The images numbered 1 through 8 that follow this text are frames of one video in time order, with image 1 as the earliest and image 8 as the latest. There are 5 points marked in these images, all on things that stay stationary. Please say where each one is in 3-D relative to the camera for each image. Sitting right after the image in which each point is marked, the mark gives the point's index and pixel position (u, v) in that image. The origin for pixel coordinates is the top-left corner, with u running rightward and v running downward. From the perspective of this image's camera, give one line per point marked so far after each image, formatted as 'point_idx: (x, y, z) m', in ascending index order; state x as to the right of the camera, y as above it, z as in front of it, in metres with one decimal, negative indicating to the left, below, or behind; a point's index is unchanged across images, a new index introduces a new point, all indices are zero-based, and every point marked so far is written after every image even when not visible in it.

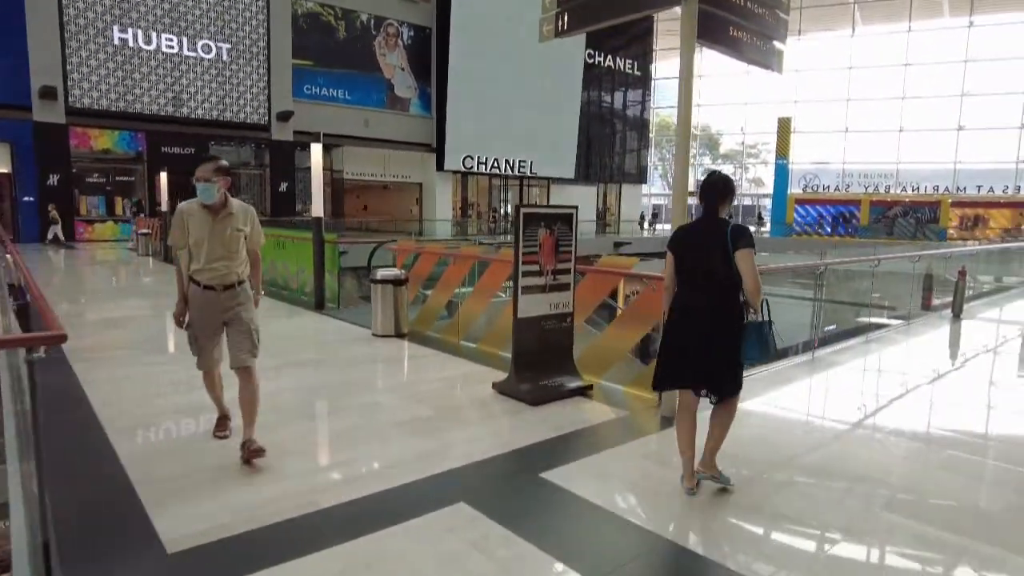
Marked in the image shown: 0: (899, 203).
0: (+10.3, +2.3, +17.8) m
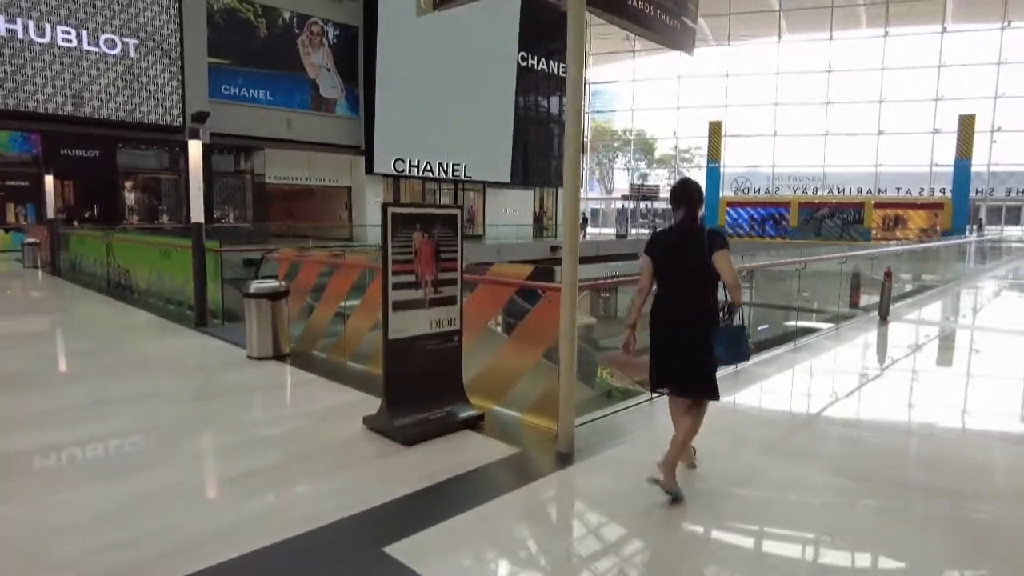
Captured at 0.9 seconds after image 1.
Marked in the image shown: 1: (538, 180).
0: (+8.6, +2.3, +18.4) m
1: (+0.7, +3.2, +19.4) m
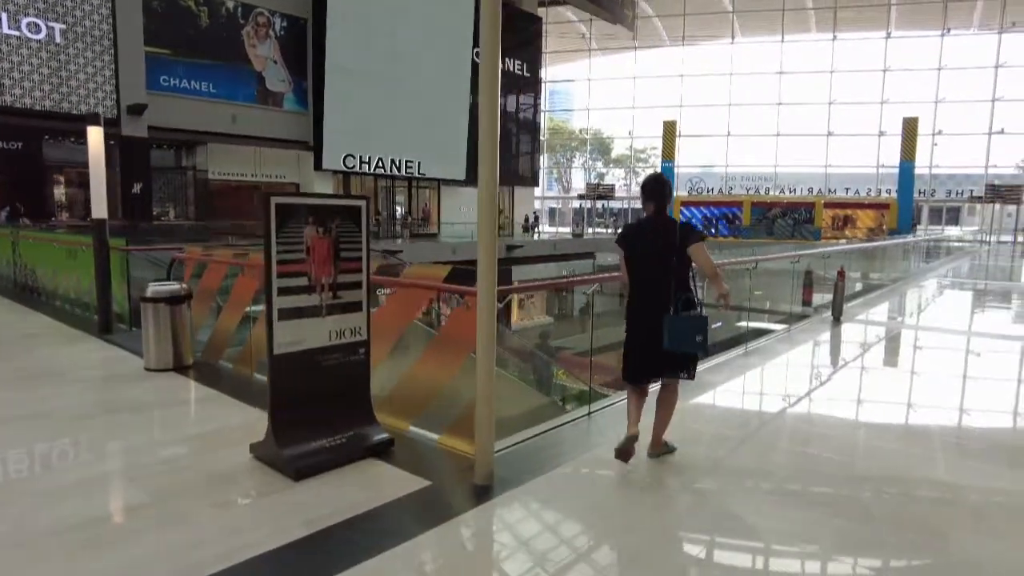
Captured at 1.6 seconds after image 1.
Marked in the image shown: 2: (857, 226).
0: (+7.4, +2.4, +18.7) m
1: (-0.6, +3.2, +19.3) m
2: (+9.4, +1.7, +18.1) m
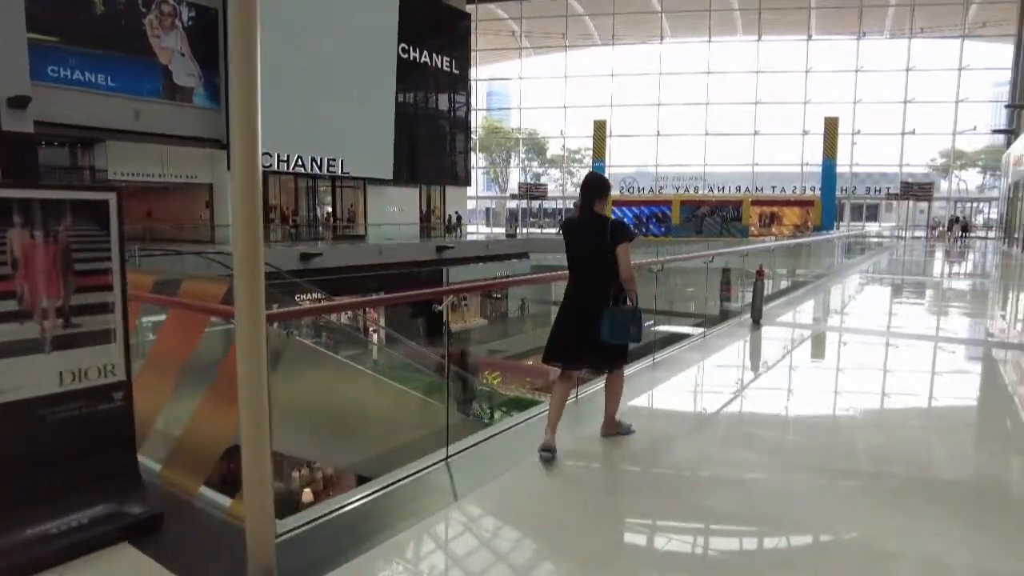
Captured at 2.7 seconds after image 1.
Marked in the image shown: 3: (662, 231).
0: (+5.5, +2.5, +19.0) m
1: (-2.5, +3.1, +18.9) m
2: (+7.6, +1.8, +18.6) m
3: (+4.4, +1.7, +19.6) m
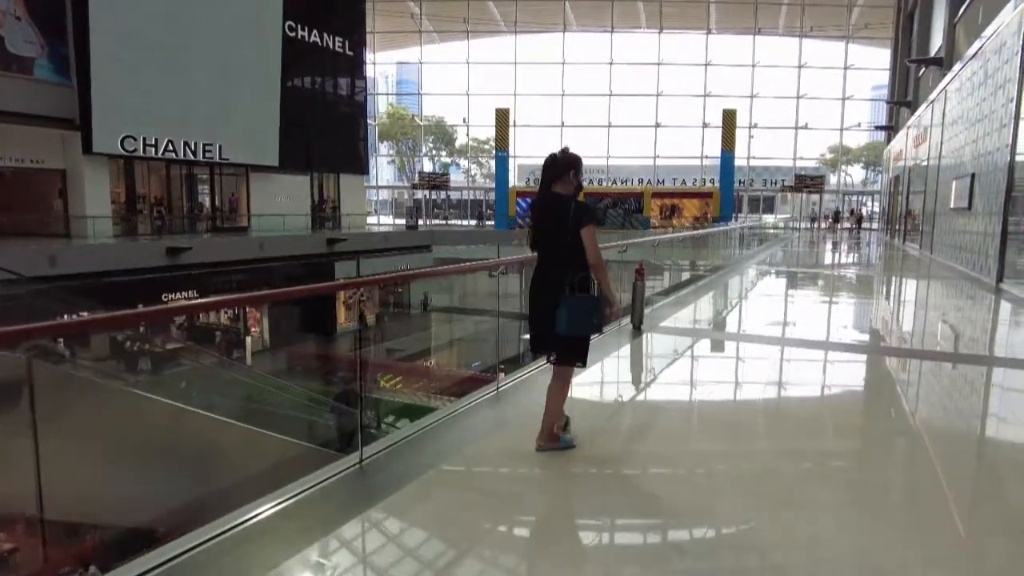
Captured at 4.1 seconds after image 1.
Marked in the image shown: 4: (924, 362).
0: (+2.8, +2.7, +19.1) m
1: (-5.1, +3.3, +17.9) m
2: (+4.9, +2.1, +18.9) m
3: (+1.7, +1.9, +19.6) m
4: (+2.9, -0.5, +4.7) m
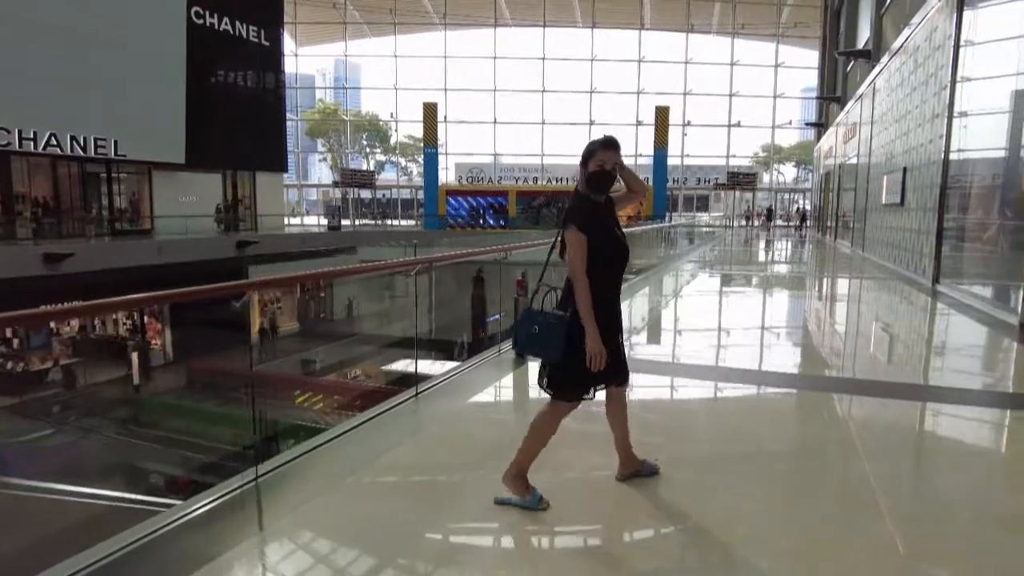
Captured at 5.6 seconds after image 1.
0: (+1.0, +2.7, +18.8) m
1: (-6.8, +3.1, +16.9) m
2: (+3.1, +2.1, +18.8) m
3: (-0.2, +1.9, +19.1) m
4: (+2.3, -0.5, +4.4) m
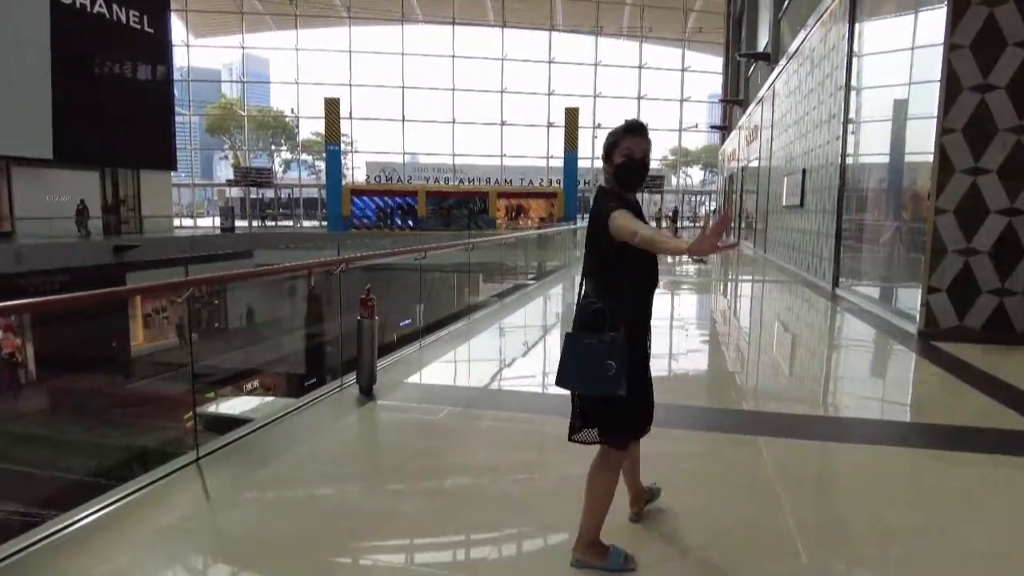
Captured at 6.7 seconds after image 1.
0: (-1.4, +2.6, +18.4) m
1: (-9.0, +3.0, +15.6) m
2: (+0.7, +2.0, +18.7) m
3: (-2.6, +1.8, +18.7) m
4: (+1.6, -0.5, +4.3) m
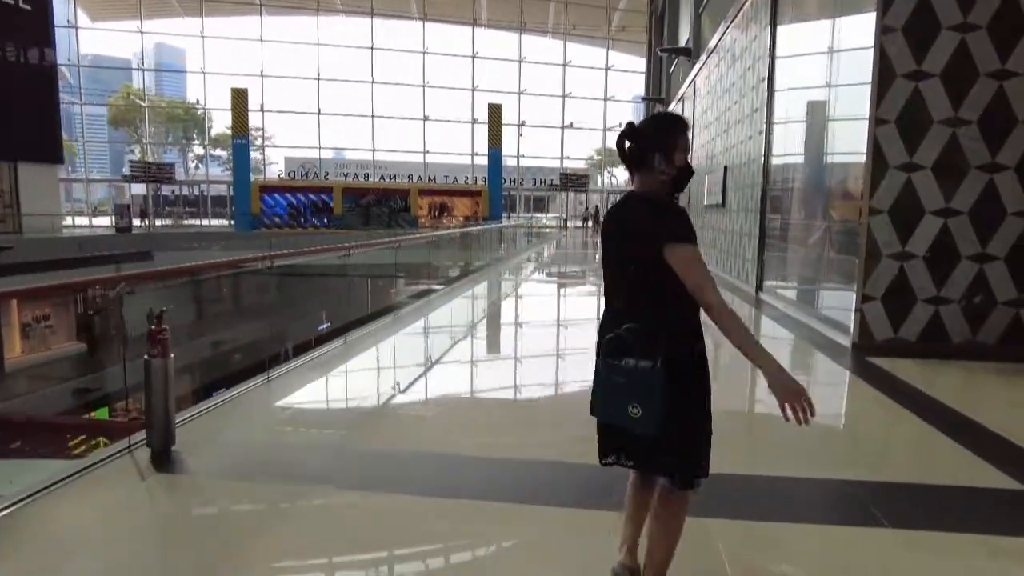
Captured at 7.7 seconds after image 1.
0: (-3.5, +2.6, +17.8) m
1: (-10.7, +2.9, +14.2) m
2: (-1.4, +2.0, +18.3) m
3: (-4.7, +1.7, +17.9) m
4: (+1.1, -0.5, +4.1) m
